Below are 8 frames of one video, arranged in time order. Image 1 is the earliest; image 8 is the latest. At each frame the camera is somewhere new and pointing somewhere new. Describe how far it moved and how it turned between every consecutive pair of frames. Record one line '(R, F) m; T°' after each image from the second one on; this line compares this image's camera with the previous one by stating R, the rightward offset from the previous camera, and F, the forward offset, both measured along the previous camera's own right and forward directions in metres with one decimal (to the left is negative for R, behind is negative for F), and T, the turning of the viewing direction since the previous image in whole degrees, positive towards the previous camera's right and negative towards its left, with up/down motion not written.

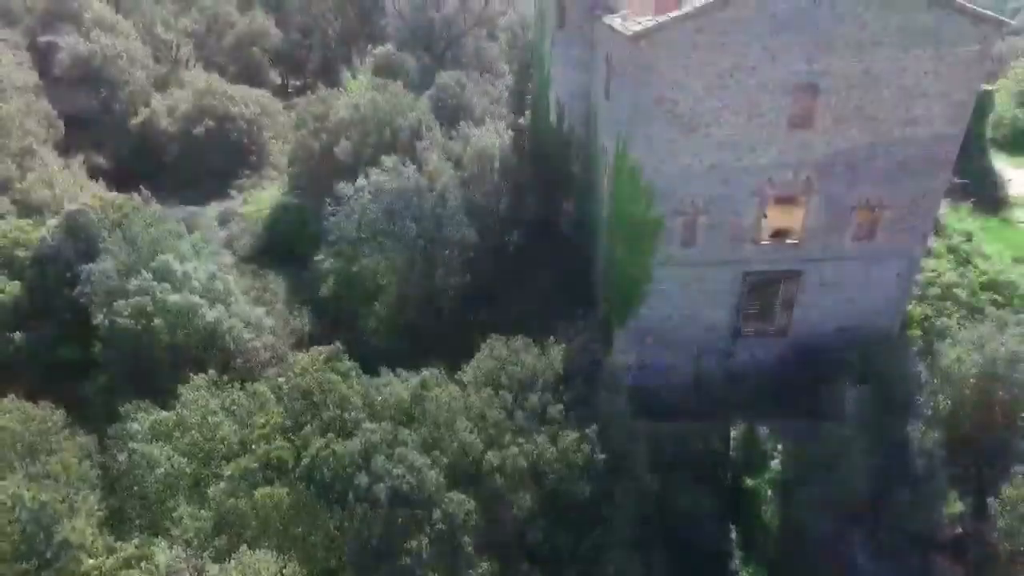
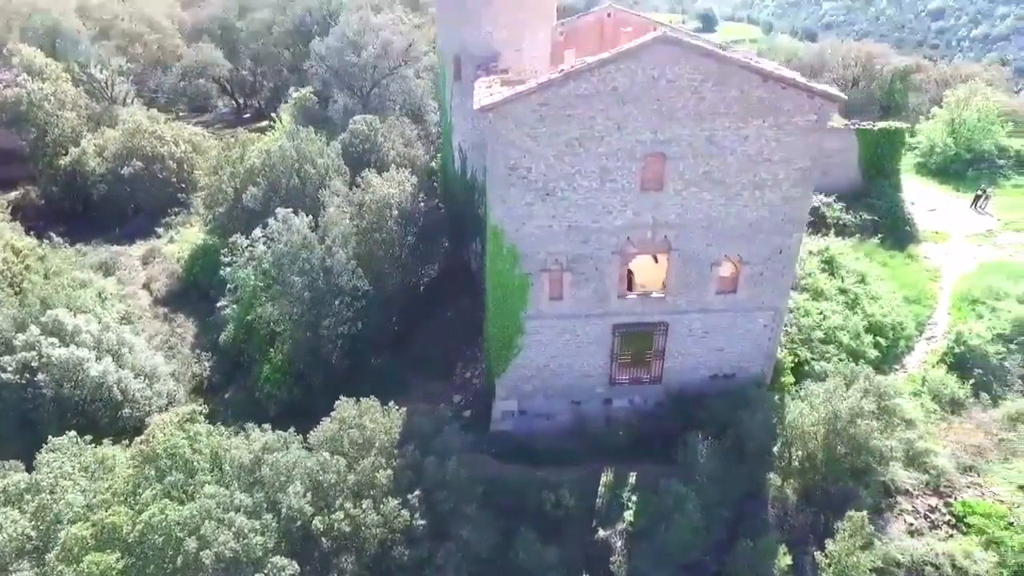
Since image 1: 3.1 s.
(+3.8, -0.7) m; 0°
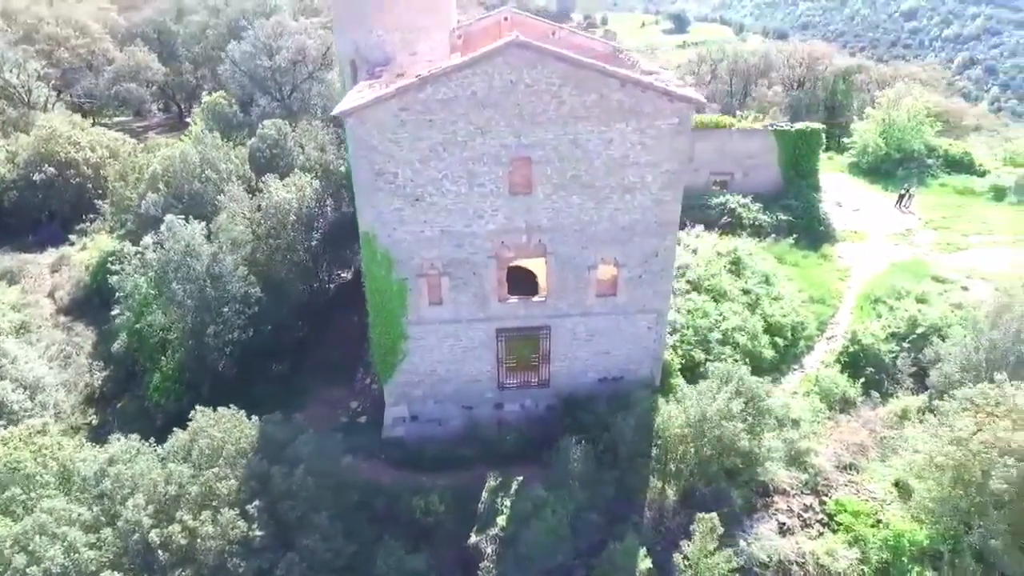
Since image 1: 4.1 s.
(+3.2, 0.0) m; +1°
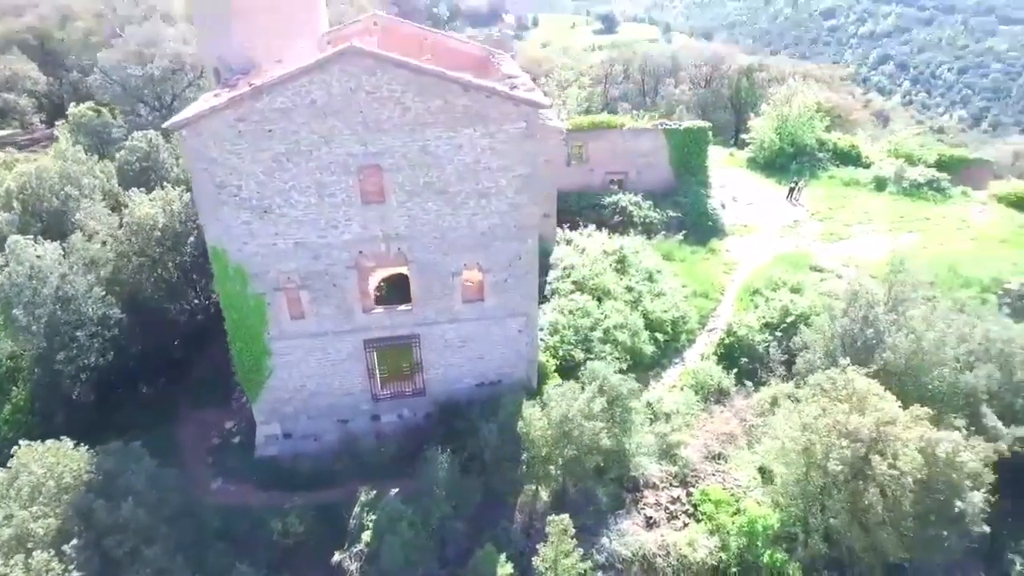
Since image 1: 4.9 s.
(+2.5, 0.0) m; +4°
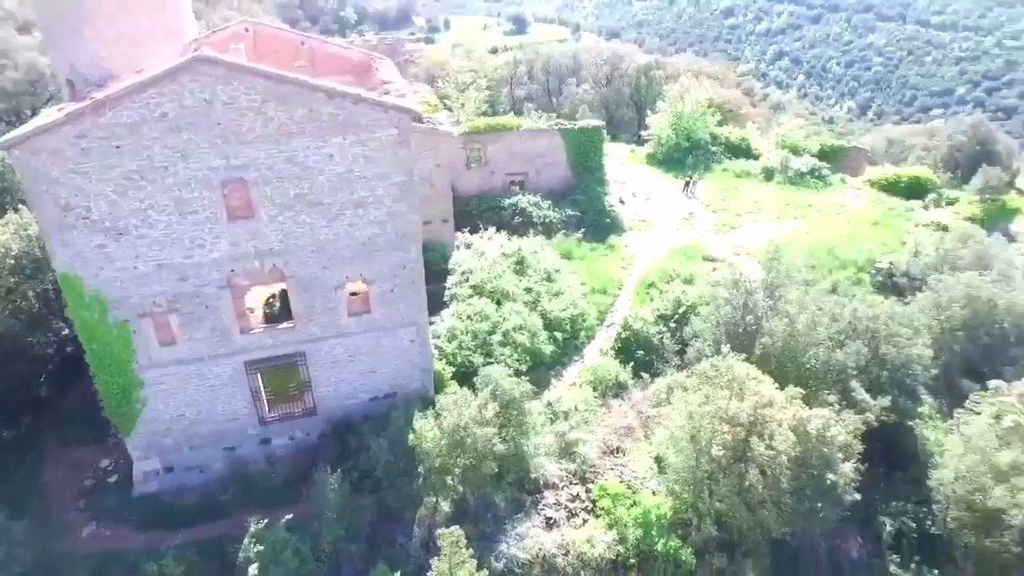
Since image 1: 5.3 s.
(+1.3, +0.1) m; +6°
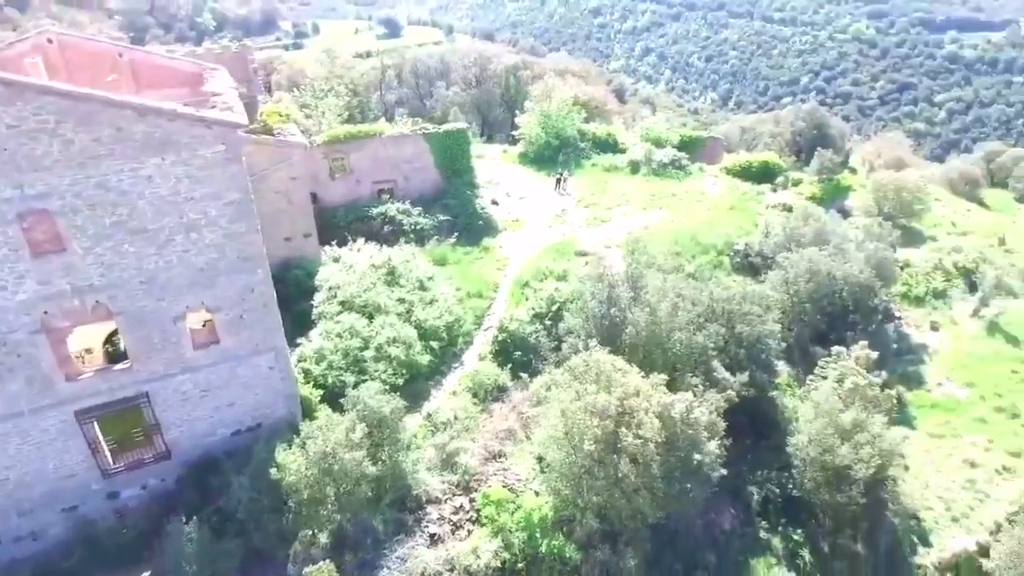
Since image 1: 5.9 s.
(+1.1, +0.3) m; +9°
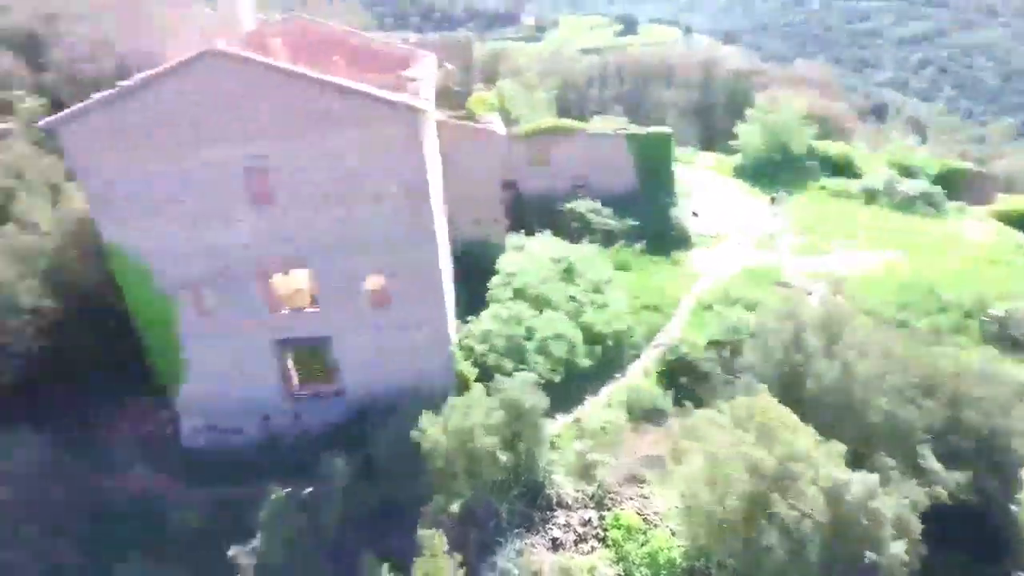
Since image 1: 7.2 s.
(+0.6, +0.7) m; -18°
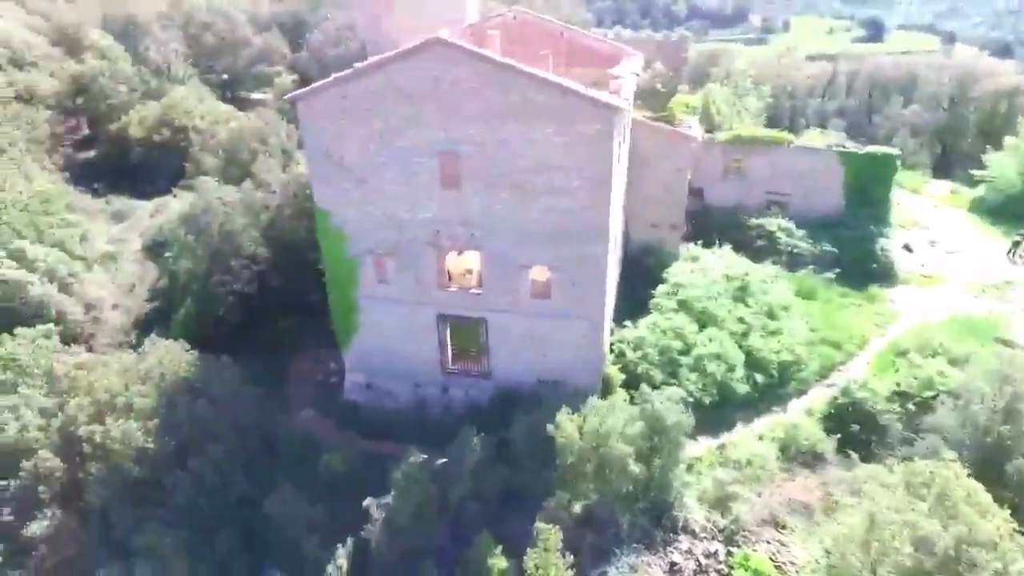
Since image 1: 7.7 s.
(+0.6, -0.1) m; -17°
